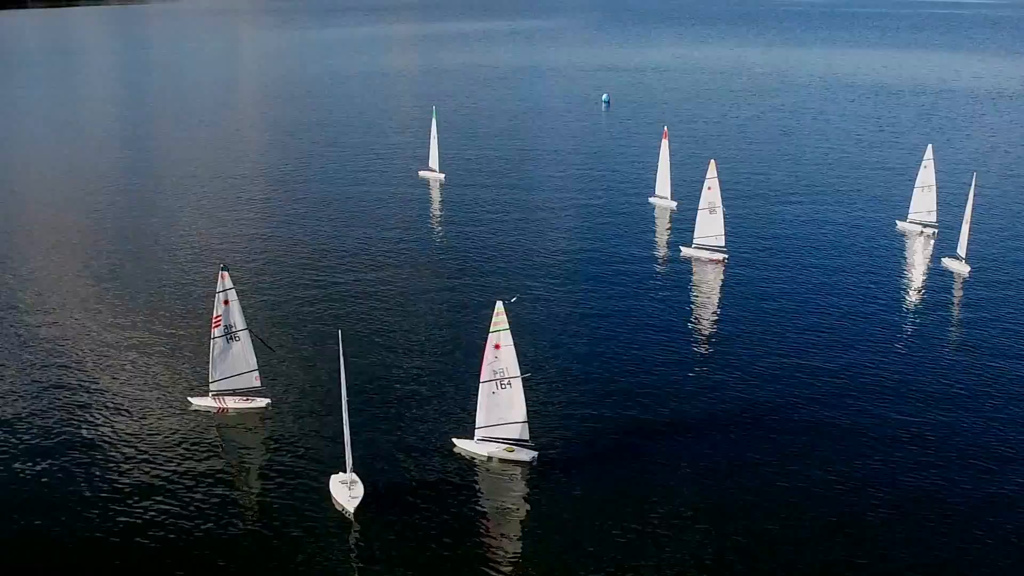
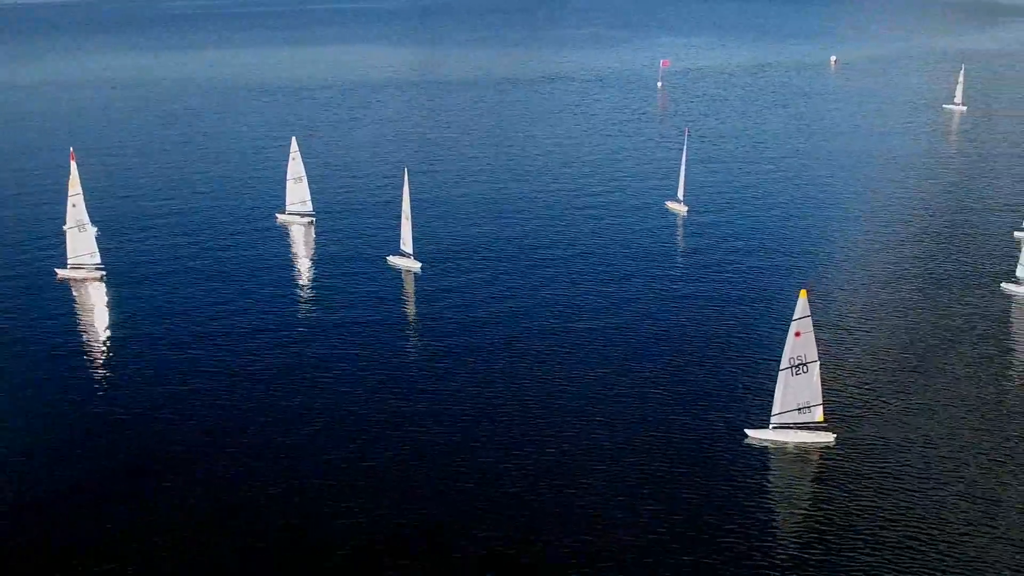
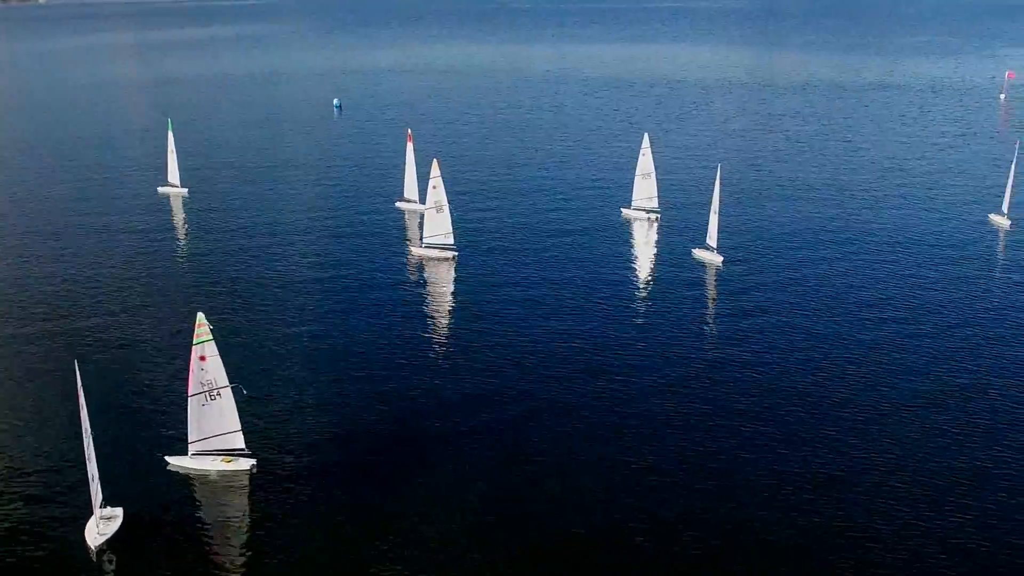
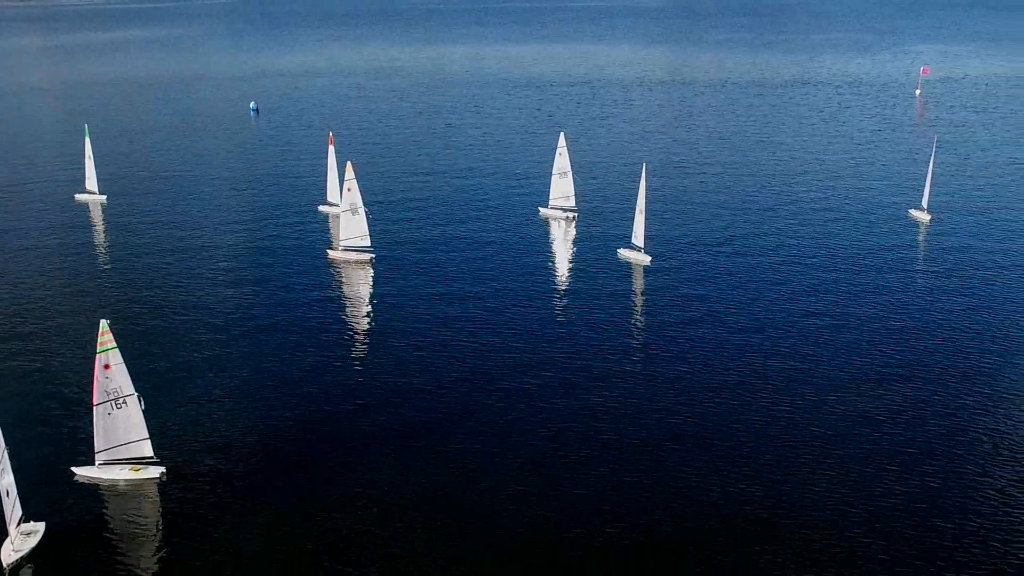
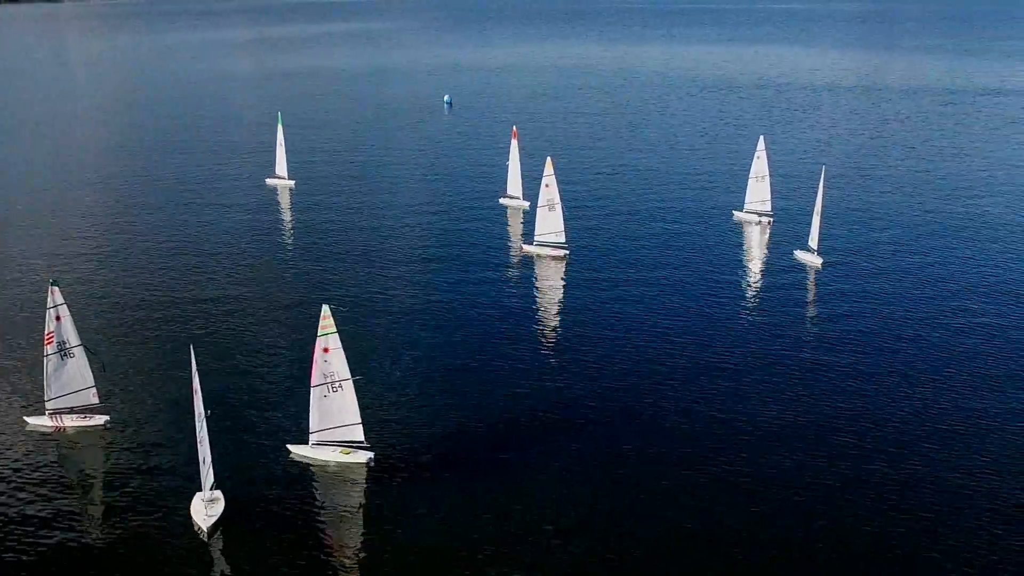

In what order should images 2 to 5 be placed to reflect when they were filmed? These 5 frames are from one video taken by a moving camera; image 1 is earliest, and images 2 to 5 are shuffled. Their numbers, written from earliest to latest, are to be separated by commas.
5, 3, 4, 2
